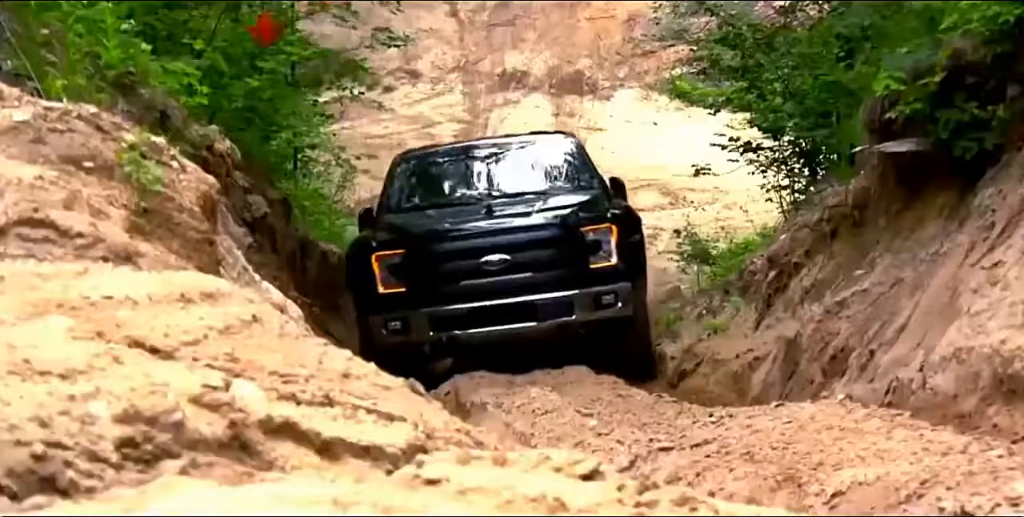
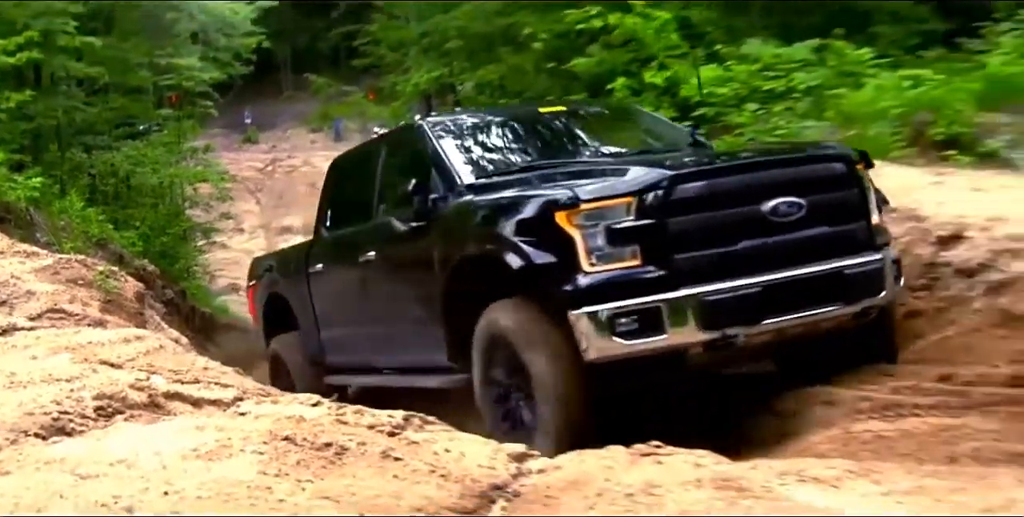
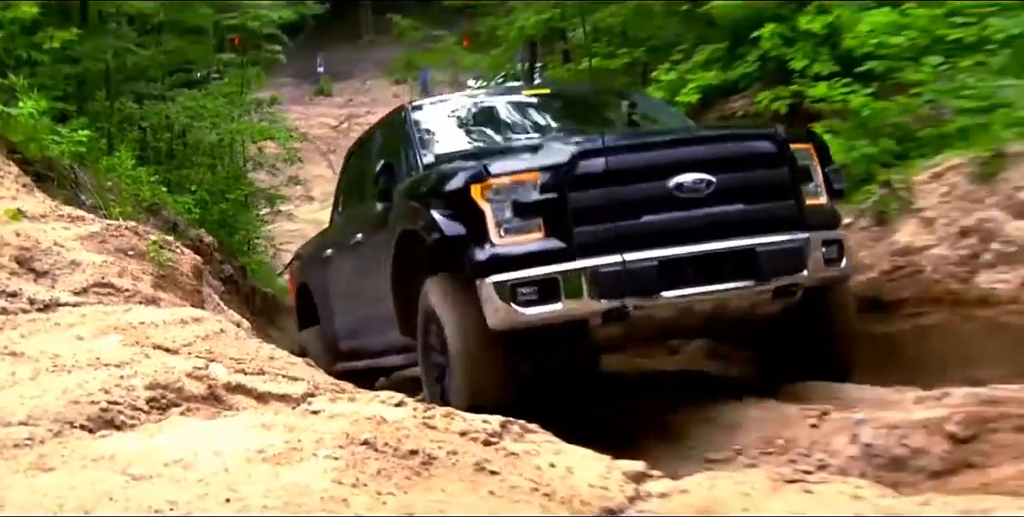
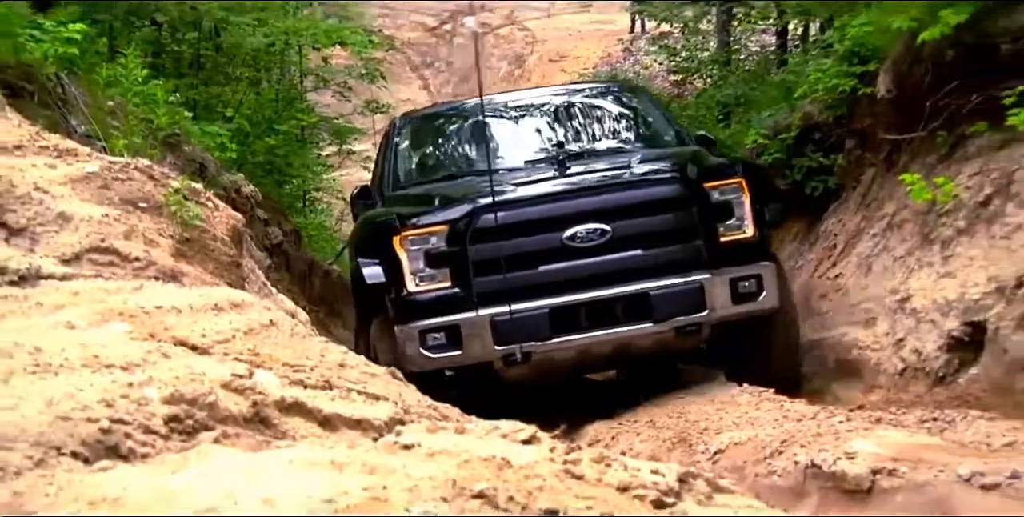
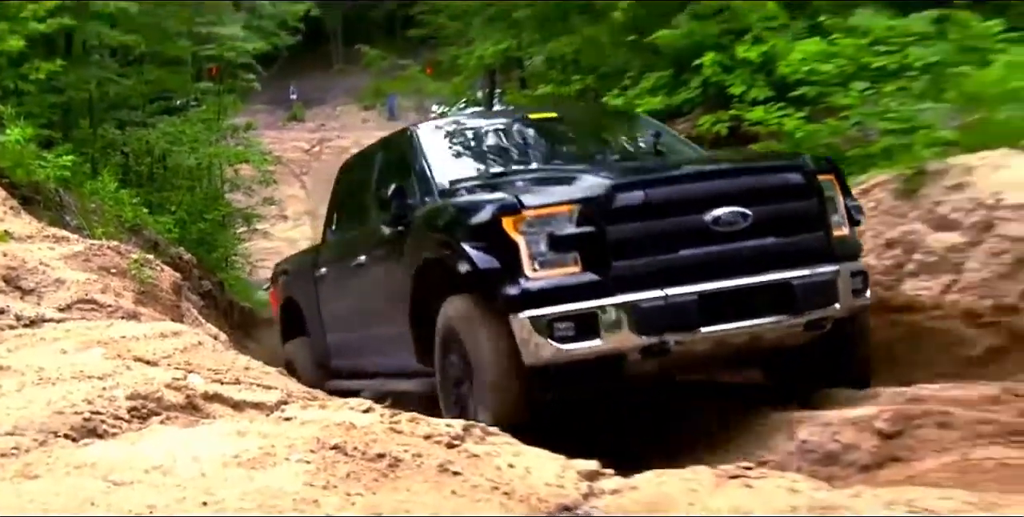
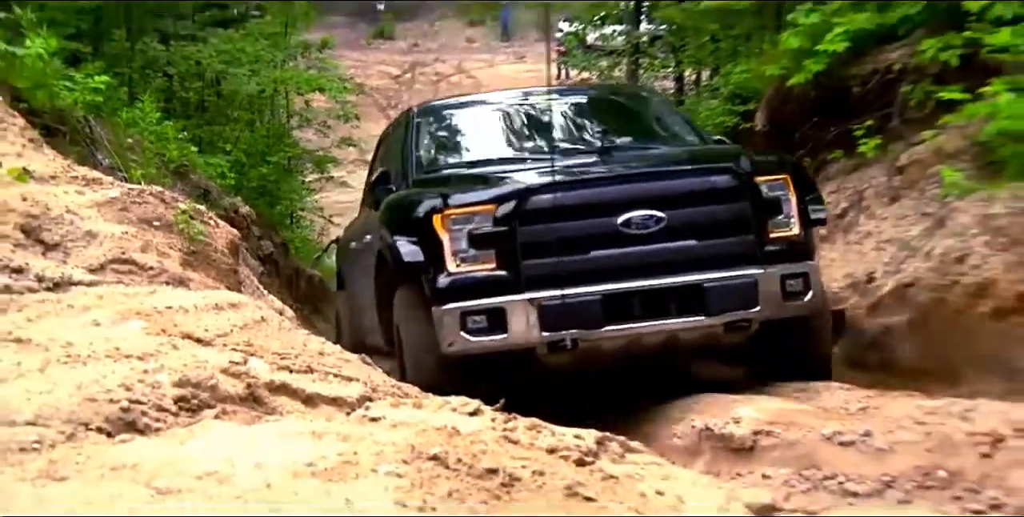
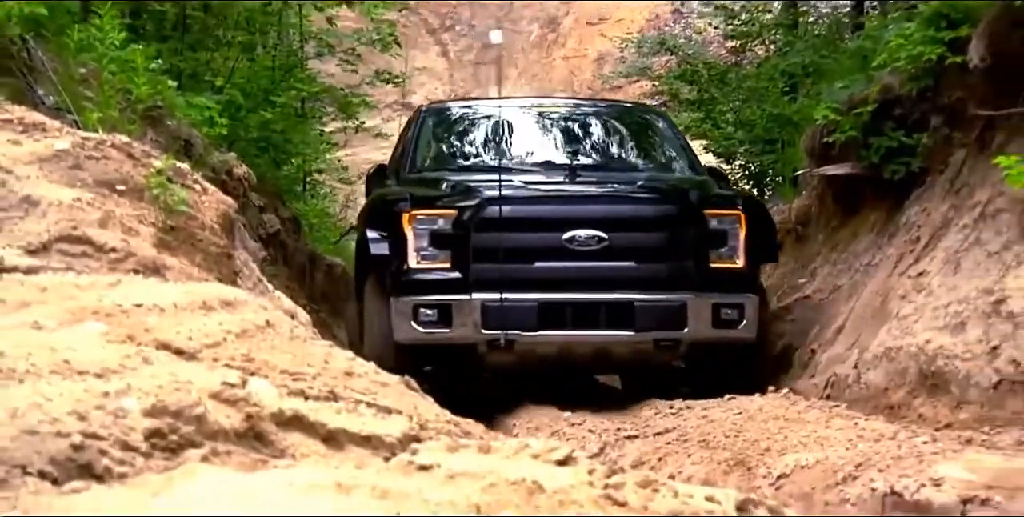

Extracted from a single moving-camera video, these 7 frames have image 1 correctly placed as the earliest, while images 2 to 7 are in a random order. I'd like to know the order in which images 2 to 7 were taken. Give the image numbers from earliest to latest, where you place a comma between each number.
7, 4, 6, 3, 5, 2
